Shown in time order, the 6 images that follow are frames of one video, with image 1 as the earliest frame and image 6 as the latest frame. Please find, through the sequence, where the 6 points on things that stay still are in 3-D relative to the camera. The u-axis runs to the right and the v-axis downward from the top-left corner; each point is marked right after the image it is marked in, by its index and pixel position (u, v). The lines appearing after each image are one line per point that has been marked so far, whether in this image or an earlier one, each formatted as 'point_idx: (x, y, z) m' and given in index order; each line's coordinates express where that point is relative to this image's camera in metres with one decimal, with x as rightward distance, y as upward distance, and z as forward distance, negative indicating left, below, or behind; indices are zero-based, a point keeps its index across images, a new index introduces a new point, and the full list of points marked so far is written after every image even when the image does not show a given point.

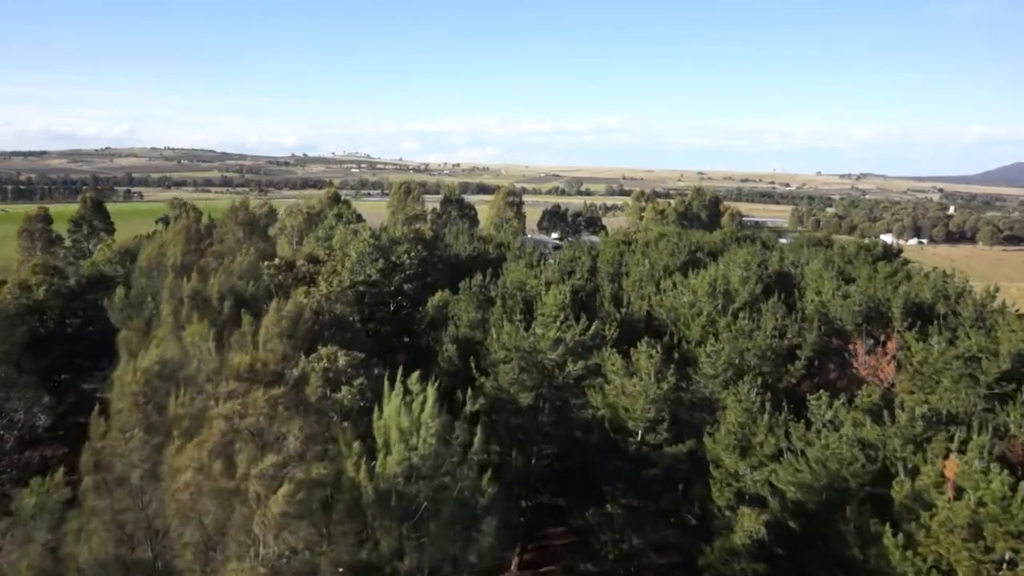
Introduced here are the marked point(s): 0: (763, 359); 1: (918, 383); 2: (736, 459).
0: (+7.0, -2.0, +19.0) m
1: (+11.1, -2.6, +18.7) m
2: (+5.3, -4.1, +15.9) m
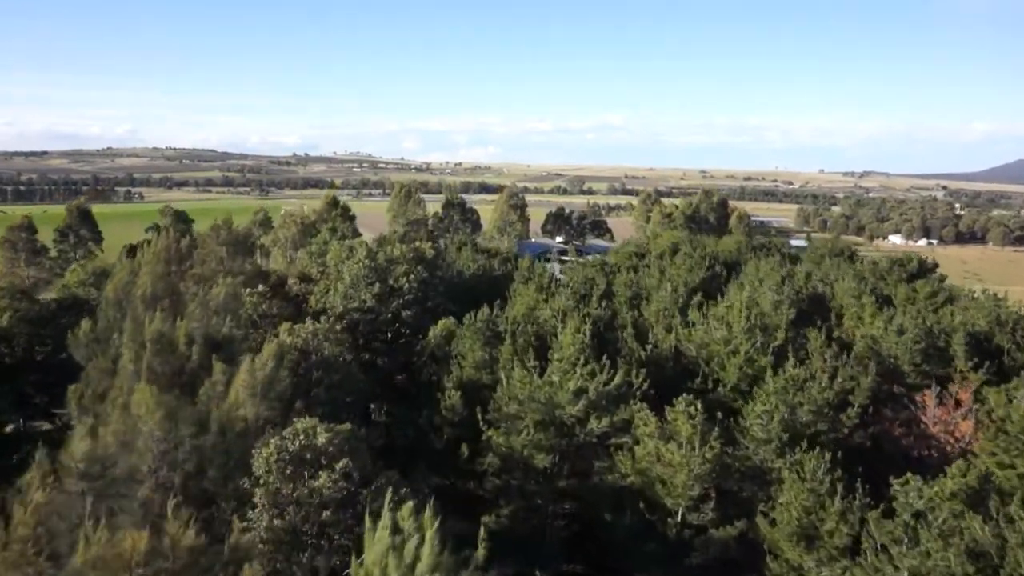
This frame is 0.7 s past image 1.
0: (+7.3, -3.0, +16.3) m
1: (+11.5, -3.6, +16.0) m
2: (+5.6, -5.1, +13.3) m
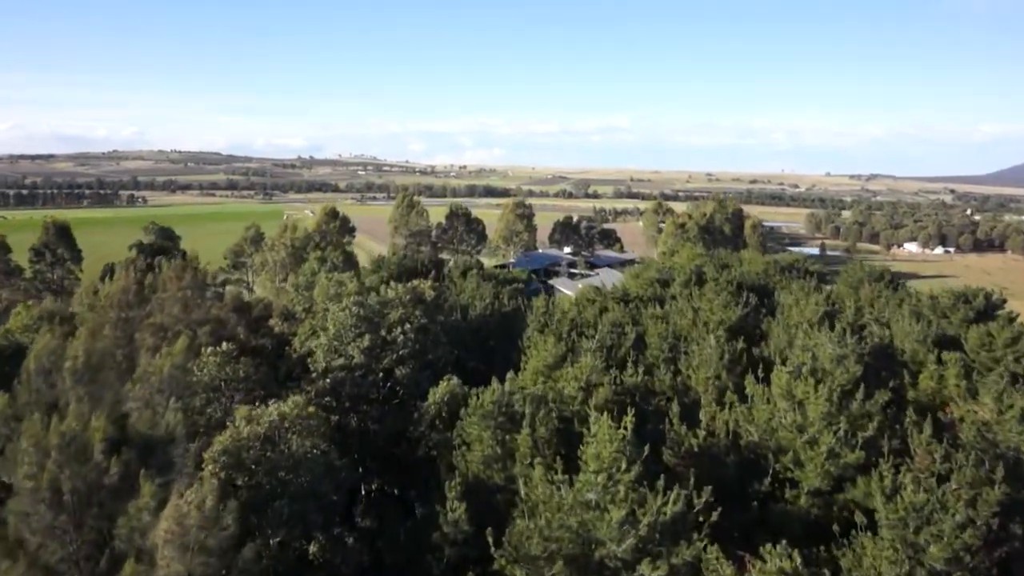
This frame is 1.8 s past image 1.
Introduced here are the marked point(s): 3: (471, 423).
0: (+7.7, -4.7, +12.1) m
1: (+11.9, -5.3, +11.8) m
2: (+6.0, -6.8, +9.1) m
3: (-1.0, -3.2, +16.1) m
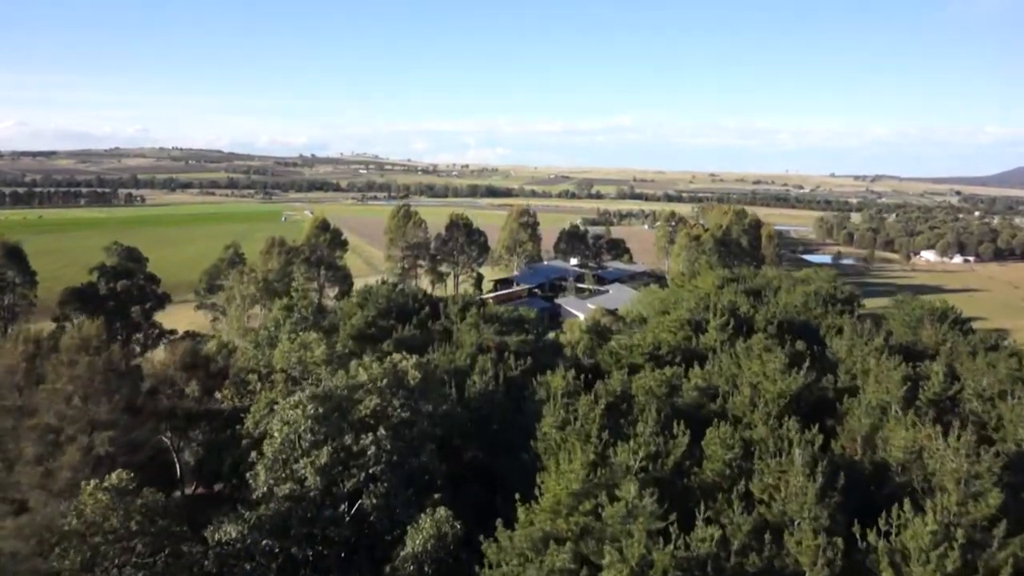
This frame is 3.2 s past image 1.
0: (+7.9, -7.1, +6.0) m
1: (+12.1, -7.7, +5.7) m
2: (+6.2, -9.1, +3.0) m
3: (-0.7, -5.5, +10.0) m
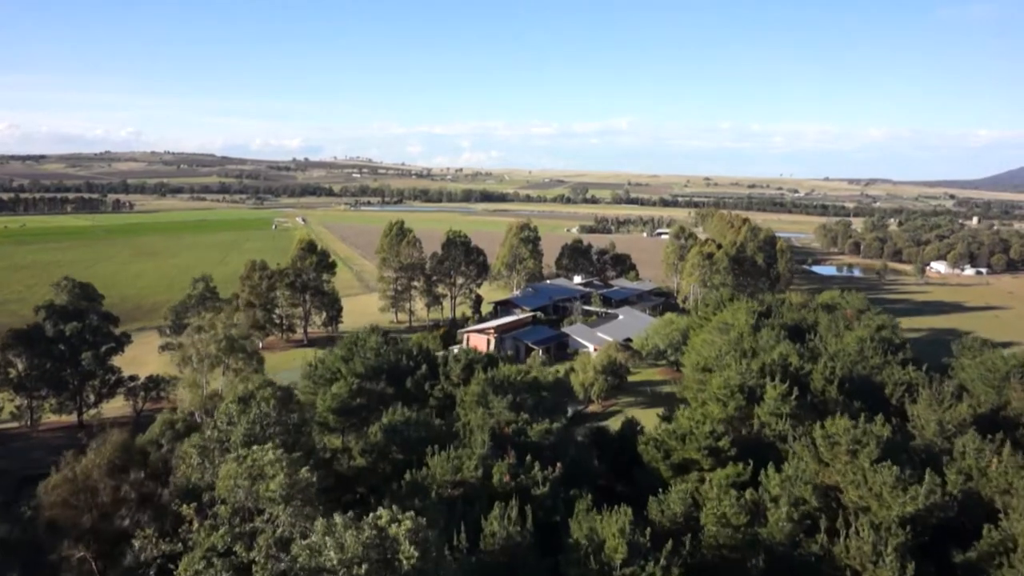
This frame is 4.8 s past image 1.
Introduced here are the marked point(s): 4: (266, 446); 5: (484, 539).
0: (+8.9, -9.5, -0.2) m
1: (+13.0, -10.1, -0.5) m
2: (+7.1, -11.5, -3.3) m
3: (+0.2, -7.9, +3.7) m
4: (-6.5, -4.2, +18.4) m
5: (-0.7, -5.9, +15.9) m
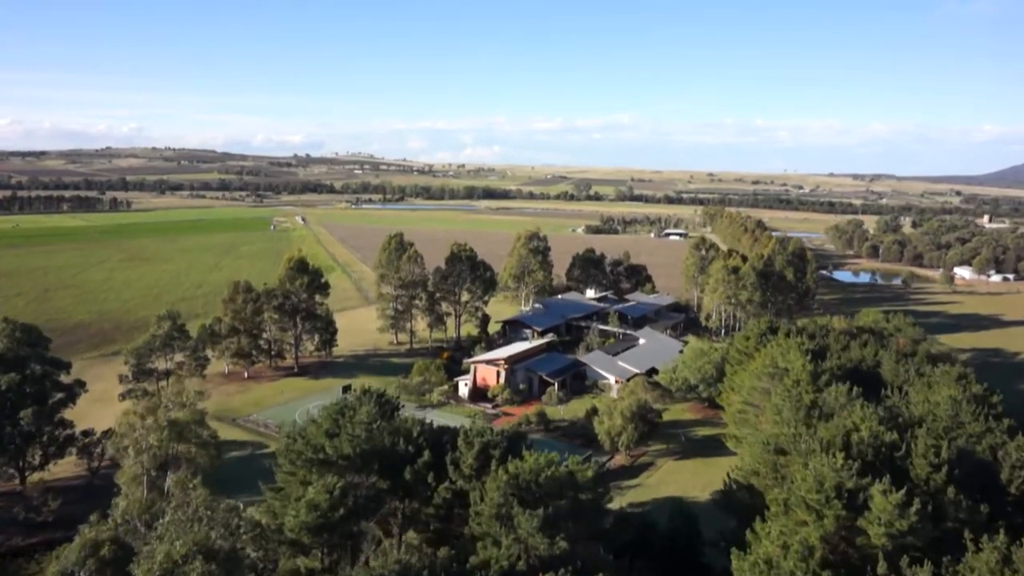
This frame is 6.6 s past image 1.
0: (+9.8, -12.2, -7.0) m
1: (+13.9, -12.8, -7.3) m
2: (+8.0, -14.2, -10.1) m
3: (+1.1, -10.6, -3.1) m
4: (-5.5, -6.8, +11.6) m
5: (+0.2, -8.5, +9.1) m
